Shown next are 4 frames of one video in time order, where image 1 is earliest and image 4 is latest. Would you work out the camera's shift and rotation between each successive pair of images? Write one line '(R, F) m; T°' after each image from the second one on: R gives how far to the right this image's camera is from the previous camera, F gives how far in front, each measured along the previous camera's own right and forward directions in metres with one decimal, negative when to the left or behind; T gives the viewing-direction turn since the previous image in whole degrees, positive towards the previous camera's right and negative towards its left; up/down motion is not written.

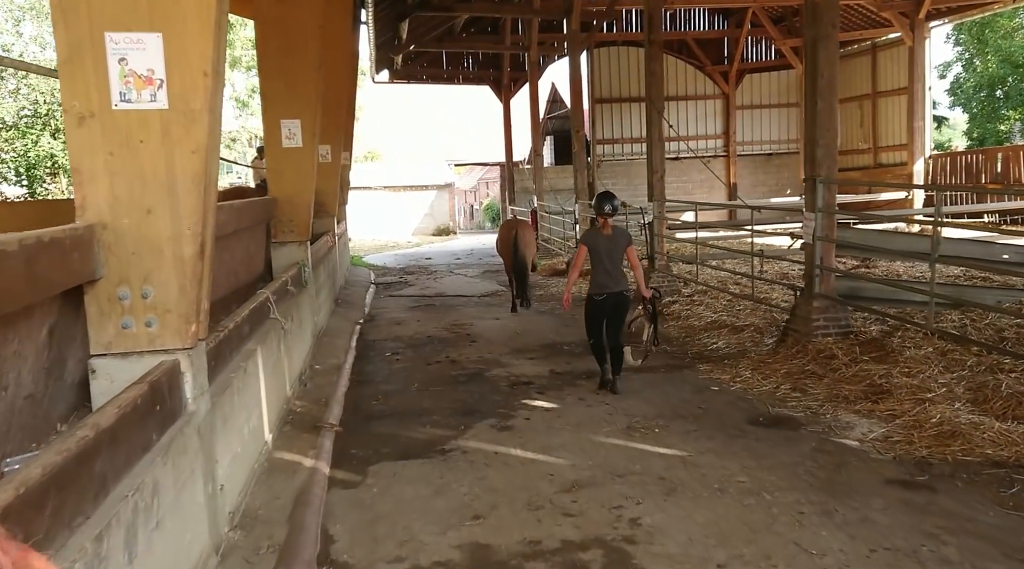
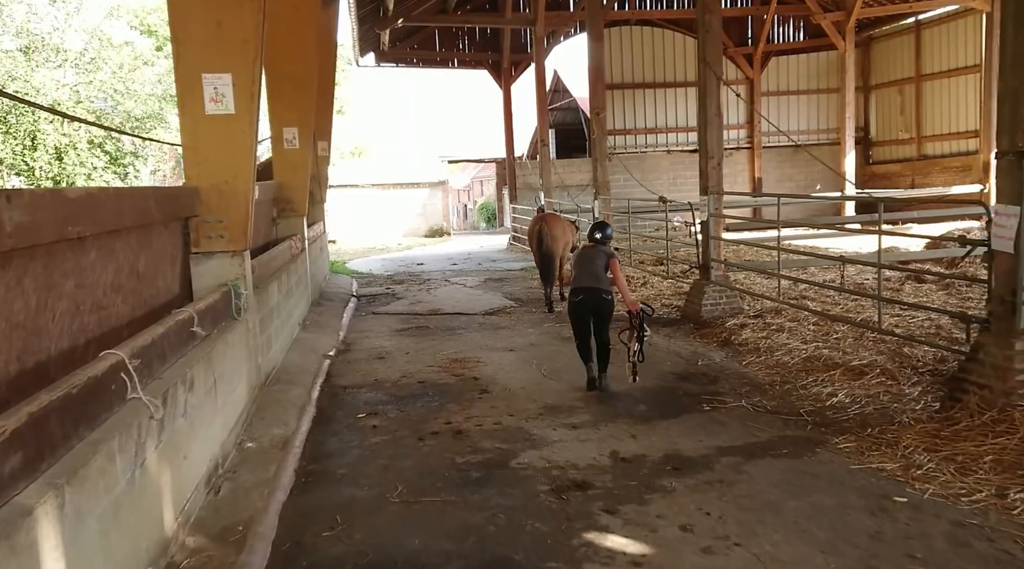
(-0.2, +1.8) m; +1°
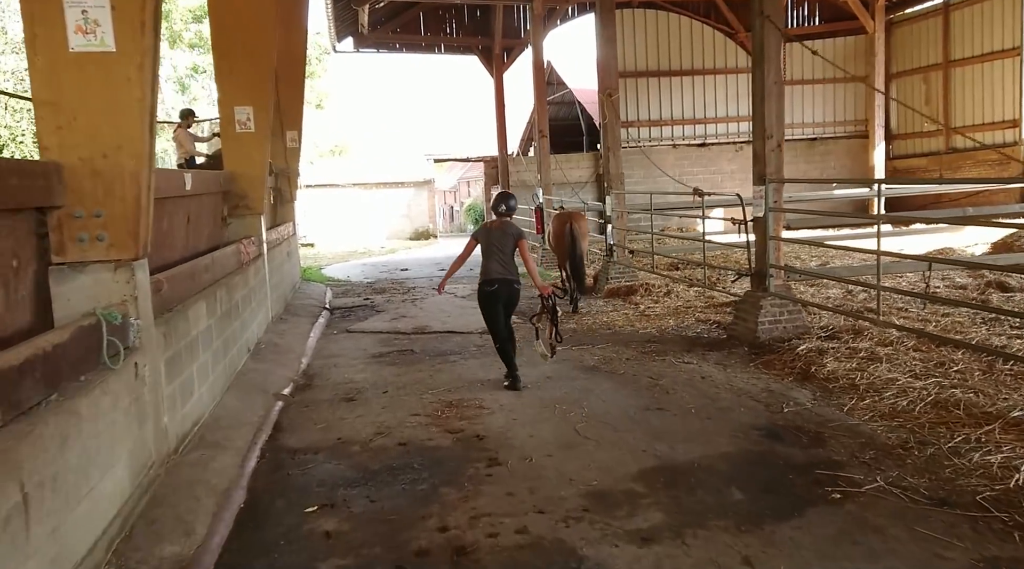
(-0.1, +1.3) m; +1°
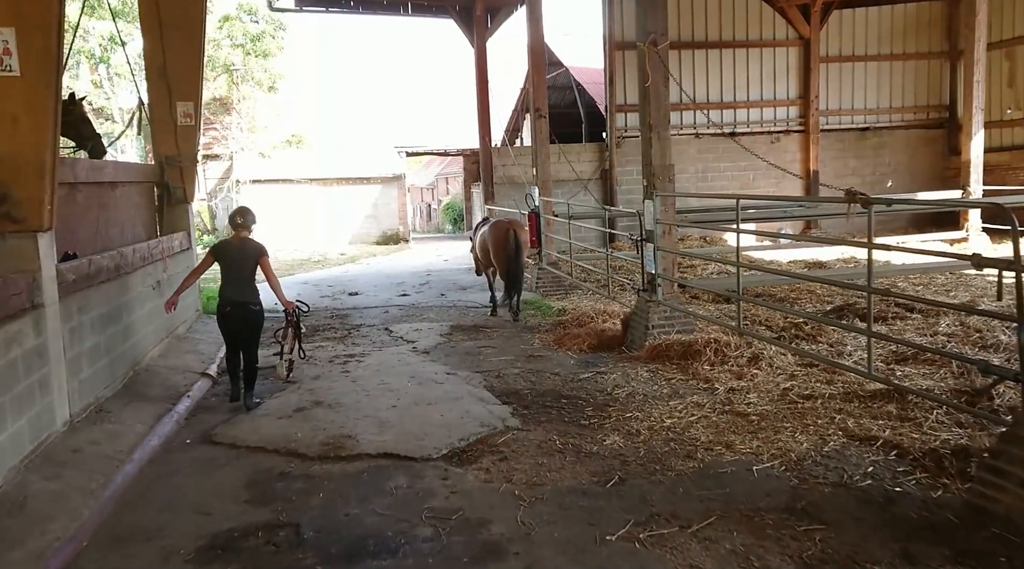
(-0.1, +2.9) m; +1°
